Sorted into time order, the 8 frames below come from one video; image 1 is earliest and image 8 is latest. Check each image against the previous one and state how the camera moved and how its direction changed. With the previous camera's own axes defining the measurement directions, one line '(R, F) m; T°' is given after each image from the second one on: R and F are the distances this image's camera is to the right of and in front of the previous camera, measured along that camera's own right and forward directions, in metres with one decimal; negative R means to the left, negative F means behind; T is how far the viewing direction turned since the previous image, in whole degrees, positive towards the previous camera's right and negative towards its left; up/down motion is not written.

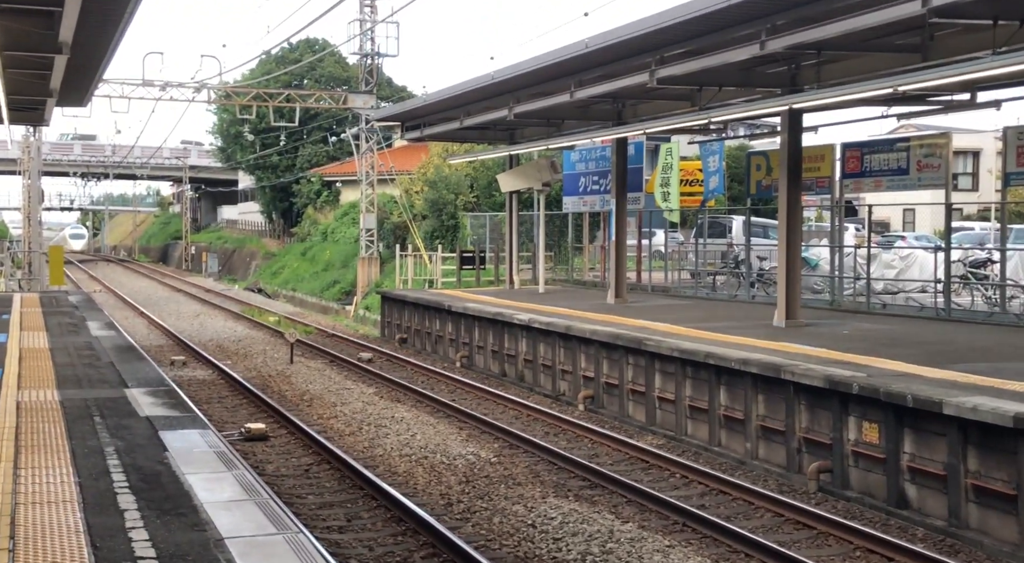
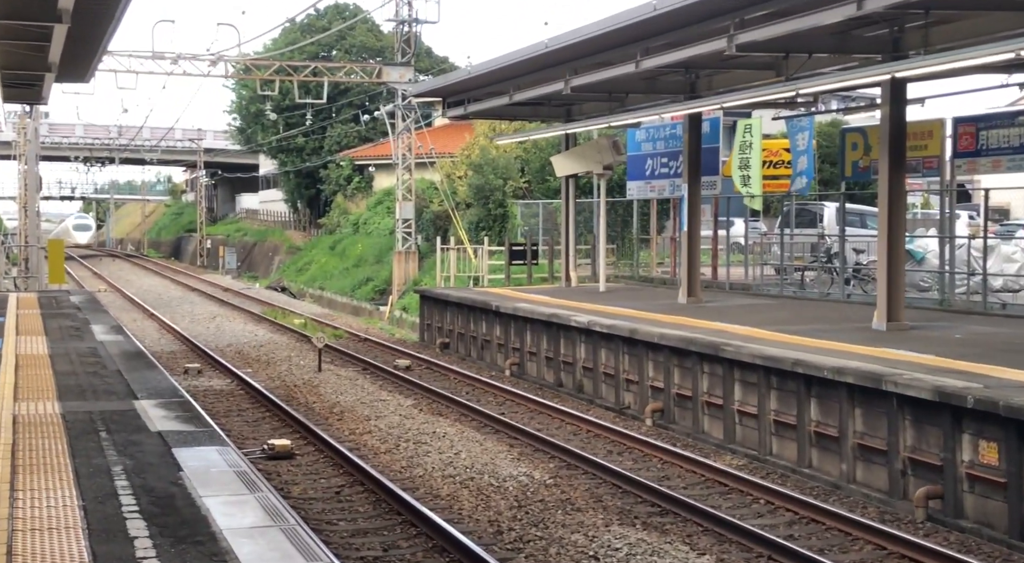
(-0.2, +3.0) m; -2°
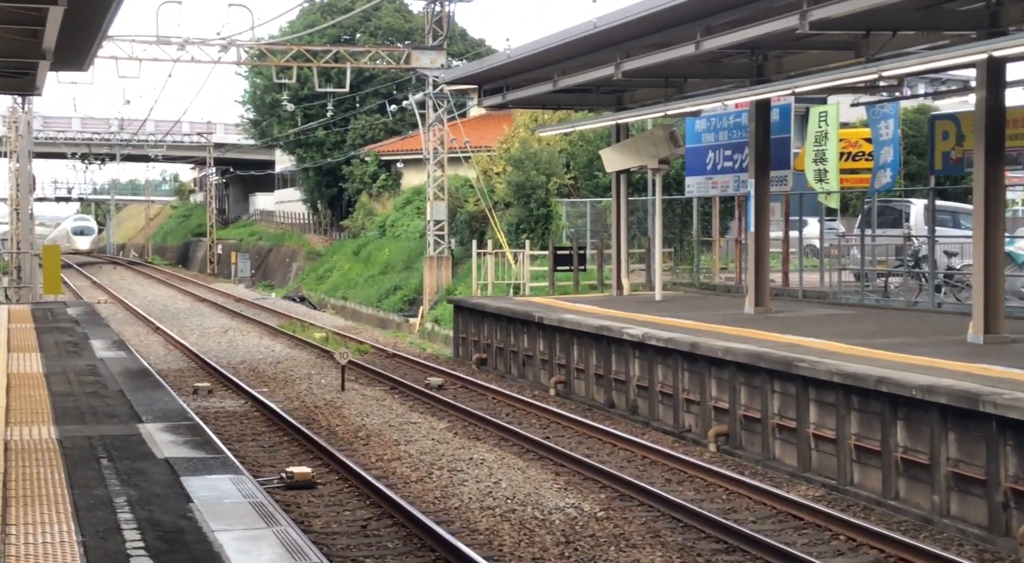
(-0.2, +2.3) m; -1°
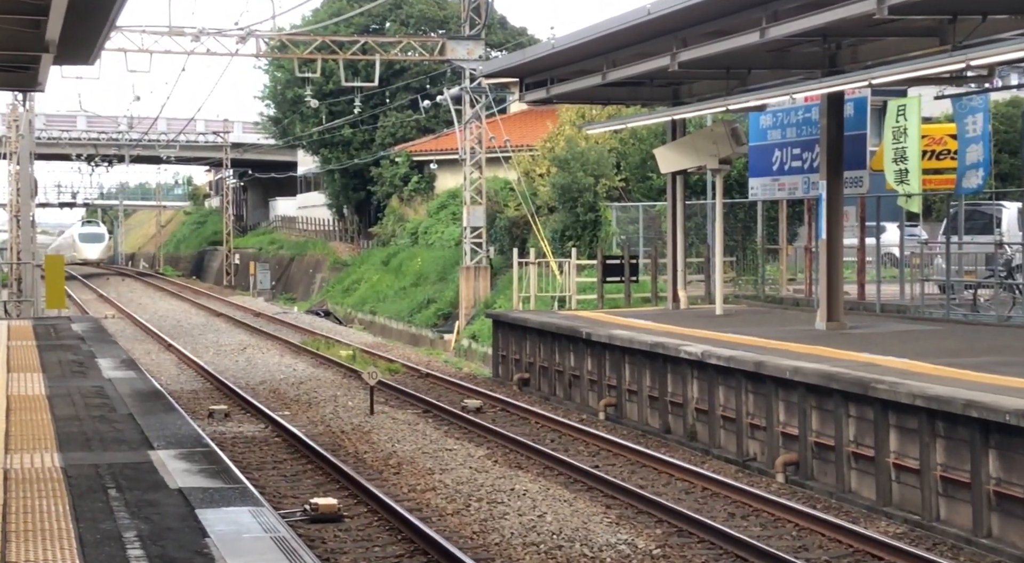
(-0.1, +1.8) m; -1°
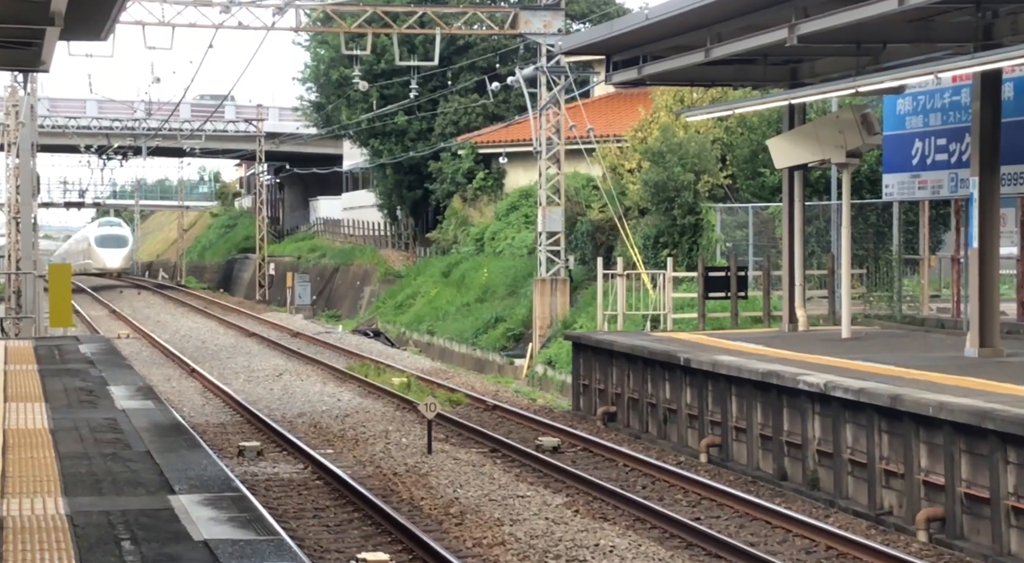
(-0.4, +2.9) m; -2°
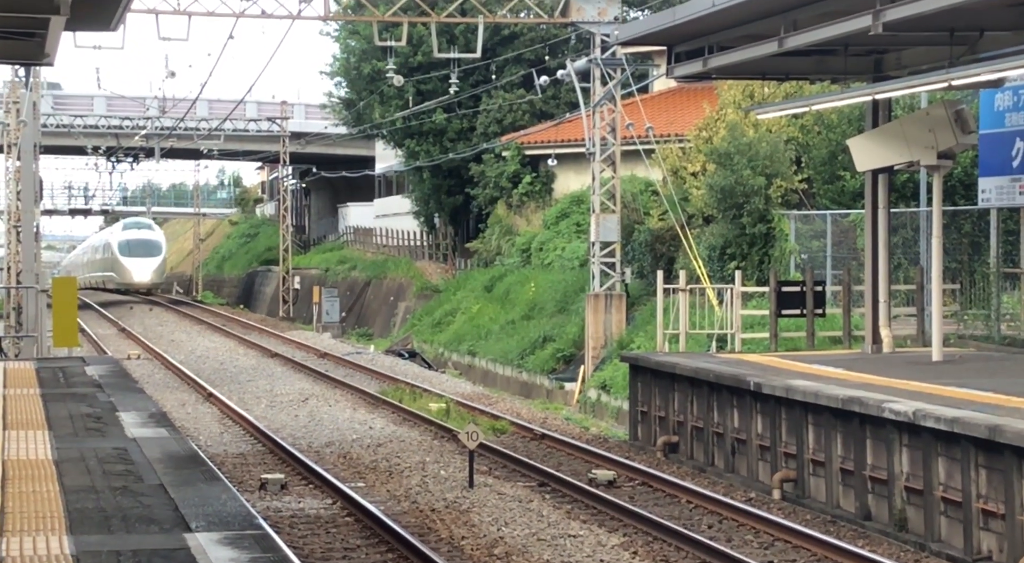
(-0.2, +1.5) m; -1°
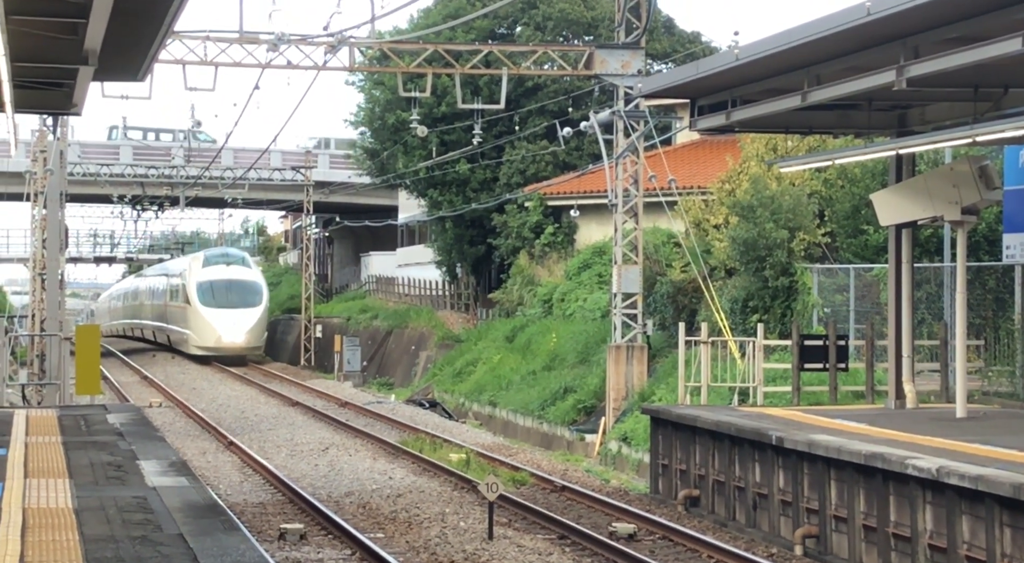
(0.0, 0.0) m; -1°
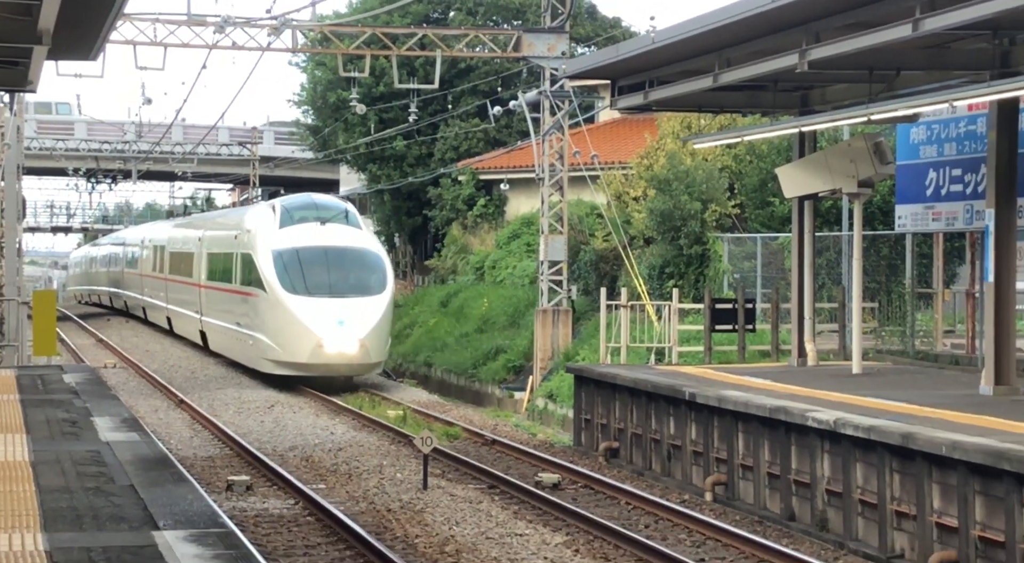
(+0.2, -1.0) m; +2°
